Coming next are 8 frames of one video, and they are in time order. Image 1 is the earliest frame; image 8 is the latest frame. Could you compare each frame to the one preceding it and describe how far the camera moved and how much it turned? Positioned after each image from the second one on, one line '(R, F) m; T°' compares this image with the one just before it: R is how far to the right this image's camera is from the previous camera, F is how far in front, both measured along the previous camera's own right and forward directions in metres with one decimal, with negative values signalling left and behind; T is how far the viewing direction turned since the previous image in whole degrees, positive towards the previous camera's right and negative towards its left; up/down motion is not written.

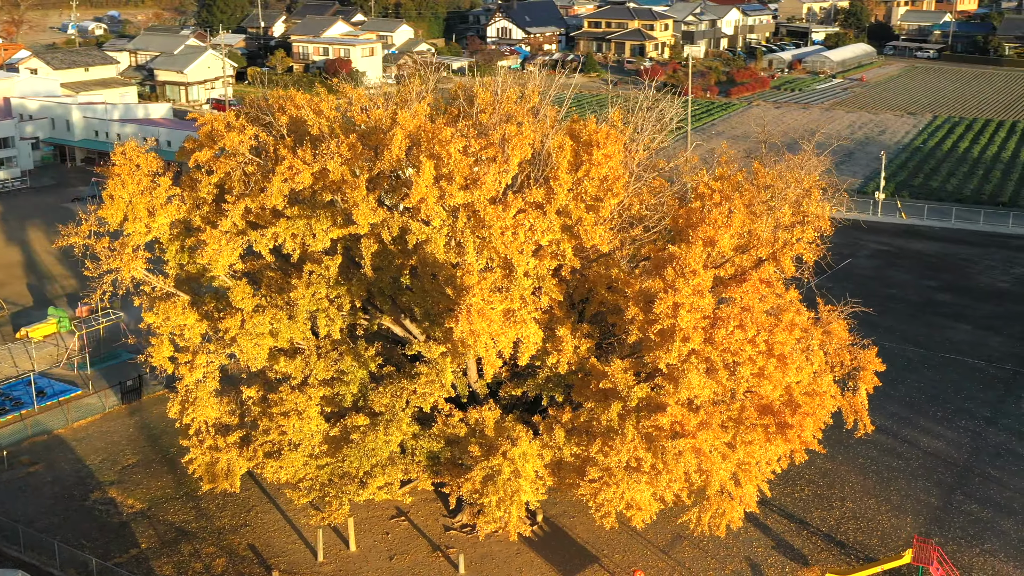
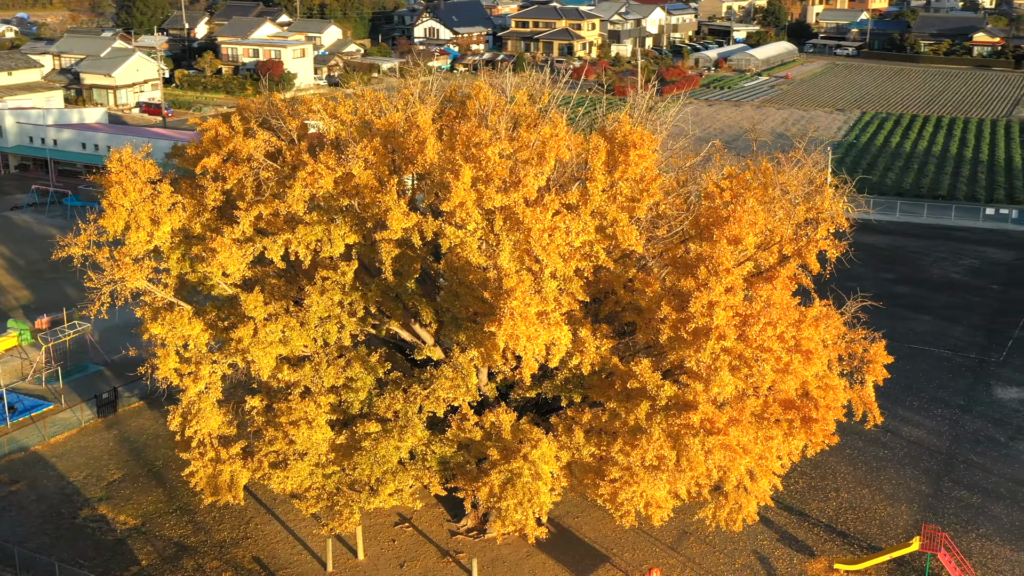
(-0.7, +0.1) m; +3°
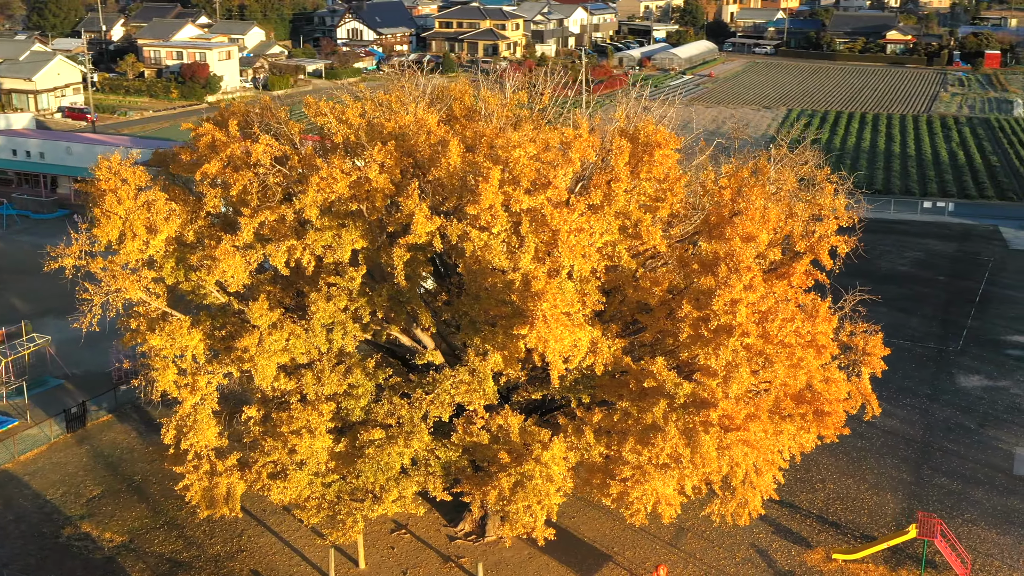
(-0.6, +0.1) m; +3°
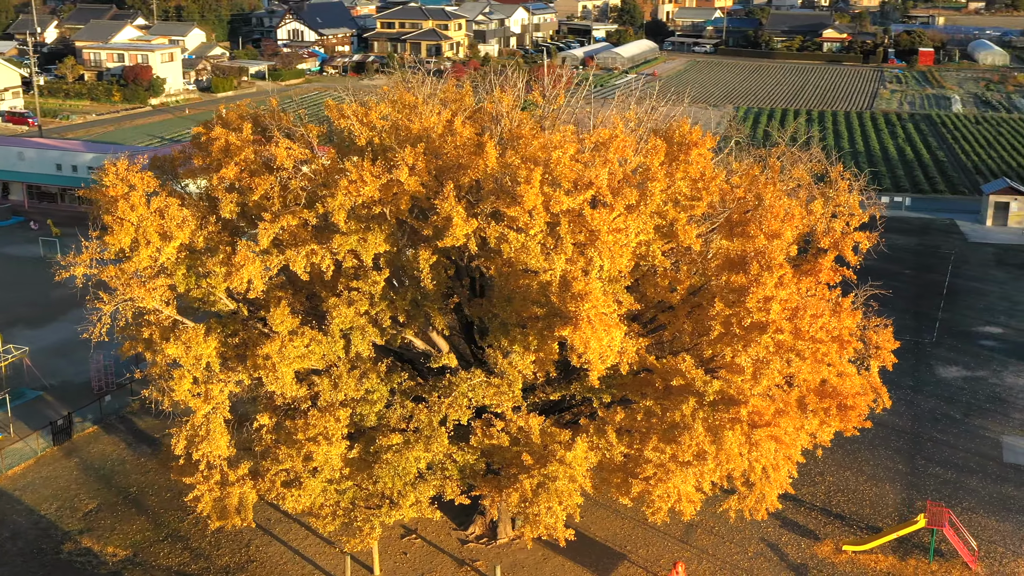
(-0.6, +0.1) m; +3°
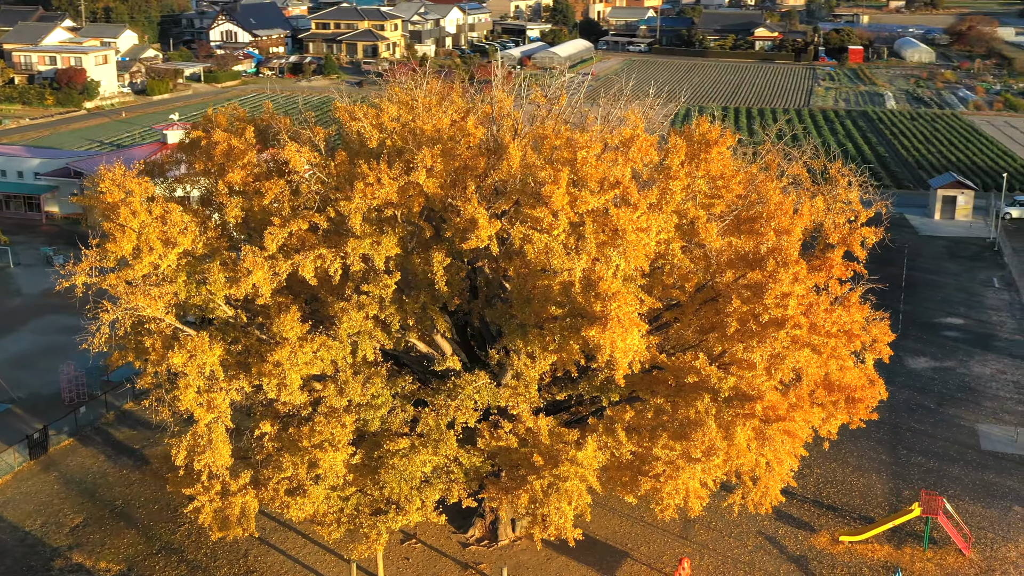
(-0.6, 0.0) m; +3°
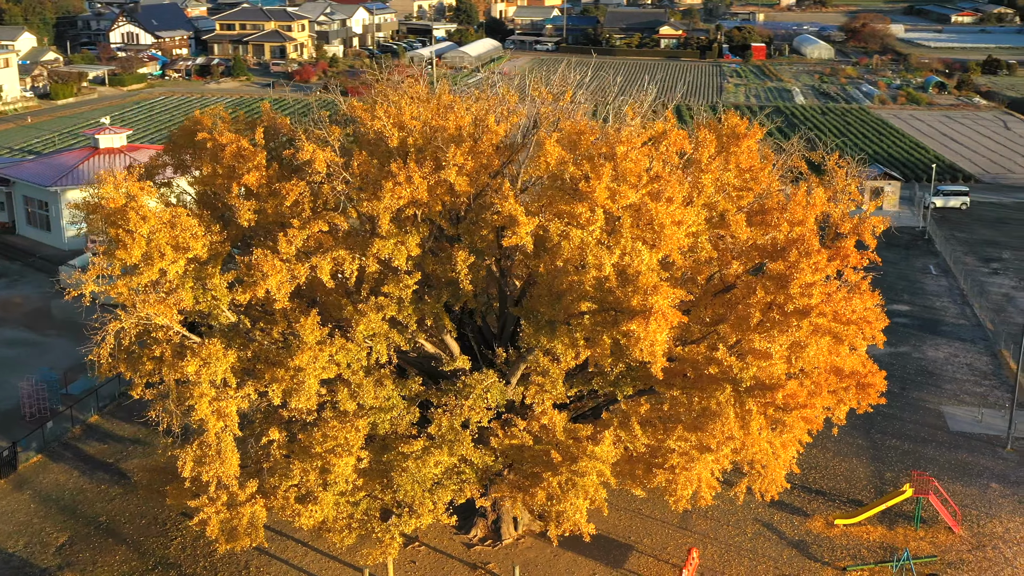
(-0.8, 0.0) m; +4°
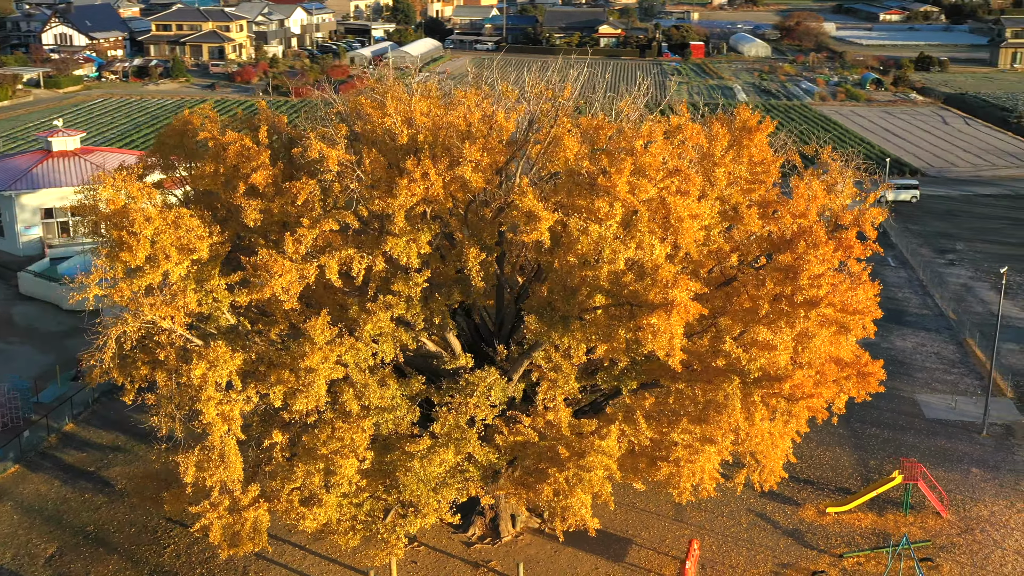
(-0.5, 0.0) m; +3°
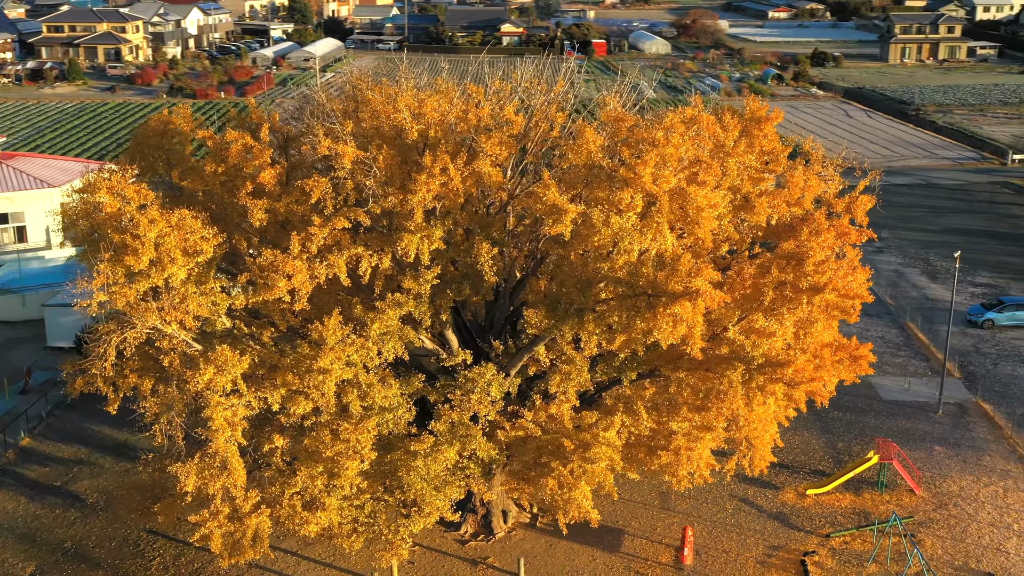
(-0.8, 0.0) m; +4°
